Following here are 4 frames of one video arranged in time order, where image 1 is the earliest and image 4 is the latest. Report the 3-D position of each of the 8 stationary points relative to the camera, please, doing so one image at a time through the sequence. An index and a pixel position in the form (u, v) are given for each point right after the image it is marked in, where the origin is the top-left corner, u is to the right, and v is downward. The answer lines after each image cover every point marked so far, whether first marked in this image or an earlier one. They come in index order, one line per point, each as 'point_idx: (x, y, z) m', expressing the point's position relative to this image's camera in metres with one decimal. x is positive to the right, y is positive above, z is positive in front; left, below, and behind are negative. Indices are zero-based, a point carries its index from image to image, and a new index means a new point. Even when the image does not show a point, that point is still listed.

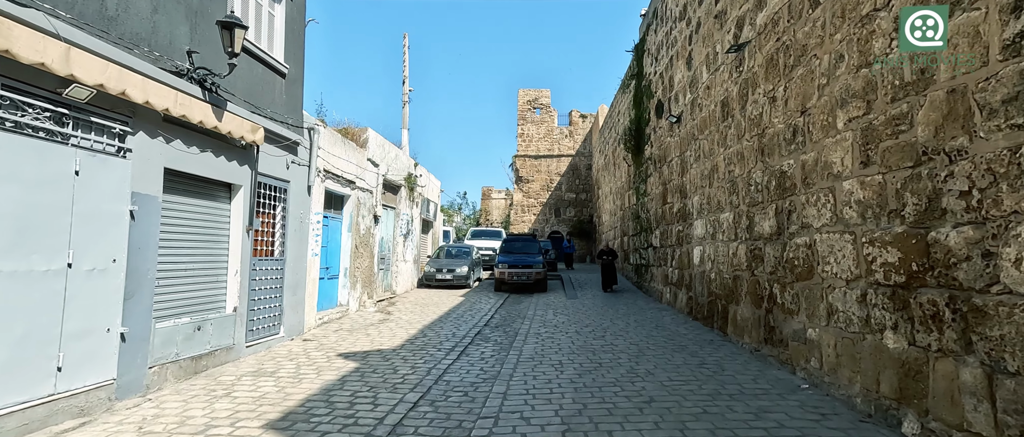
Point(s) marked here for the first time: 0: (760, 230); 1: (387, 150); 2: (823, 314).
0: (+3.1, -0.1, +6.4) m
1: (-3.0, +1.6, +12.2) m
2: (+2.9, -0.9, +4.8) m
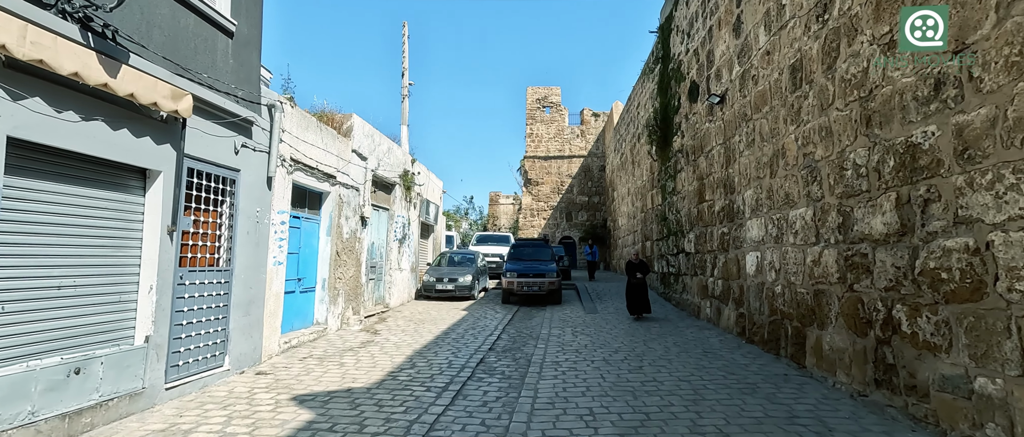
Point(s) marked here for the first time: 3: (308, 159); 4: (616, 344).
0: (+3.2, -0.1, +4.7) m
1: (-2.8, +1.6, +10.6) m
2: (+3.0, -0.8, +3.1) m
3: (-3.0, +0.9, +7.5) m
4: (+1.6, -1.9, +7.6) m
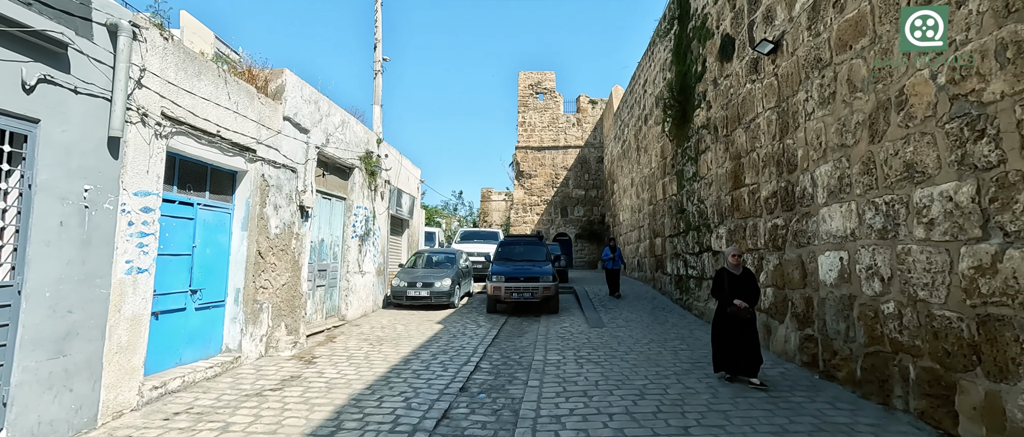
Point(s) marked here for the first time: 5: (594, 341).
0: (+3.0, 0.0, +2.5) m
1: (-3.0, +1.7, +8.3) m
2: (+2.9, -0.7, +0.9) m
3: (-3.2, +1.0, +5.2) m
4: (+1.4, -1.7, +5.5) m
5: (+1.2, -1.9, +7.9) m
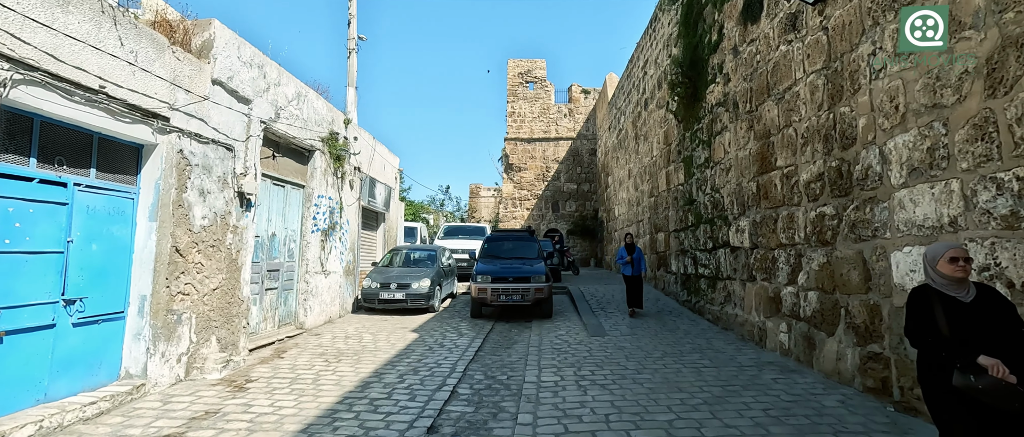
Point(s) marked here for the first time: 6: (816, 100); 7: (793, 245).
0: (+3.0, +0.1, +1.2) m
1: (-3.2, +1.9, +6.9) m
2: (+2.8, -0.6, -0.4) m
3: (-3.3, +1.1, +3.8) m
4: (+1.2, -1.6, +4.2) m
5: (+1.1, -1.7, +6.6) m
6: (+3.2, +1.3, +5.4) m
7: (+3.3, -0.3, +6.0) m
